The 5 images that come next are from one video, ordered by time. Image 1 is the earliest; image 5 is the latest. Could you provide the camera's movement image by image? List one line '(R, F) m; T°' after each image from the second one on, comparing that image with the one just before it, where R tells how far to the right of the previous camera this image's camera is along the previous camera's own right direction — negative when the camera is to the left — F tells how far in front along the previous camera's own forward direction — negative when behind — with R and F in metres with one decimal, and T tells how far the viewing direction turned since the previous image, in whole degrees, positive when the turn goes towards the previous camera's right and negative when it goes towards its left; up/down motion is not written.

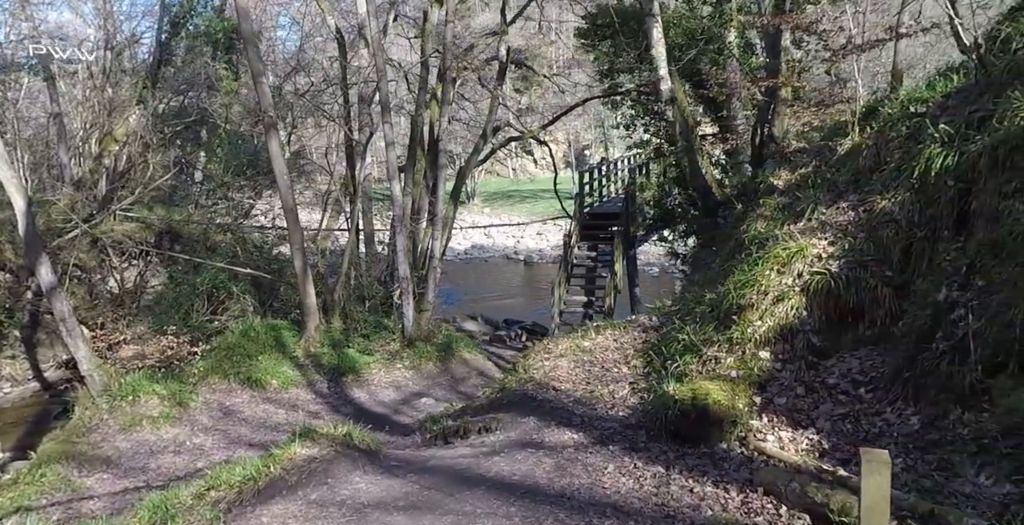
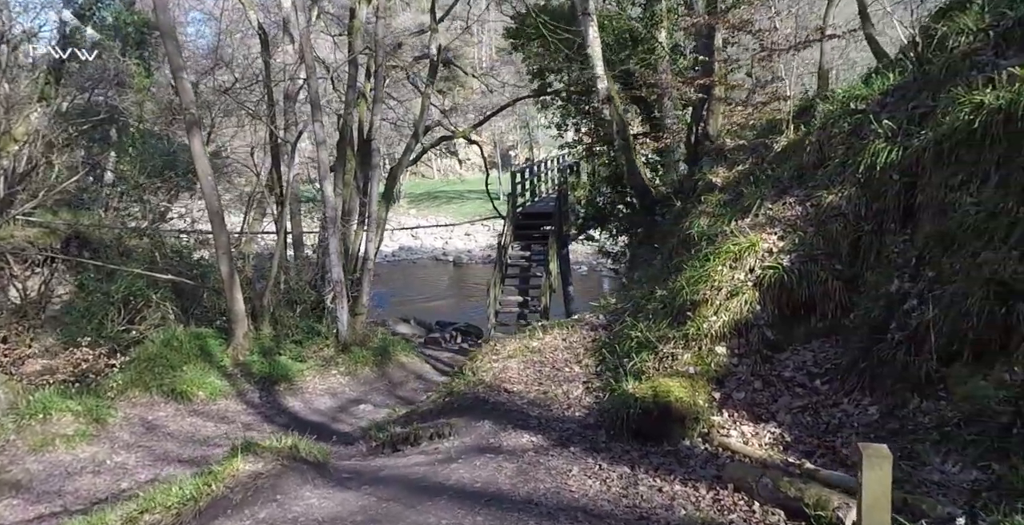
(-0.2, +0.1) m; +5°
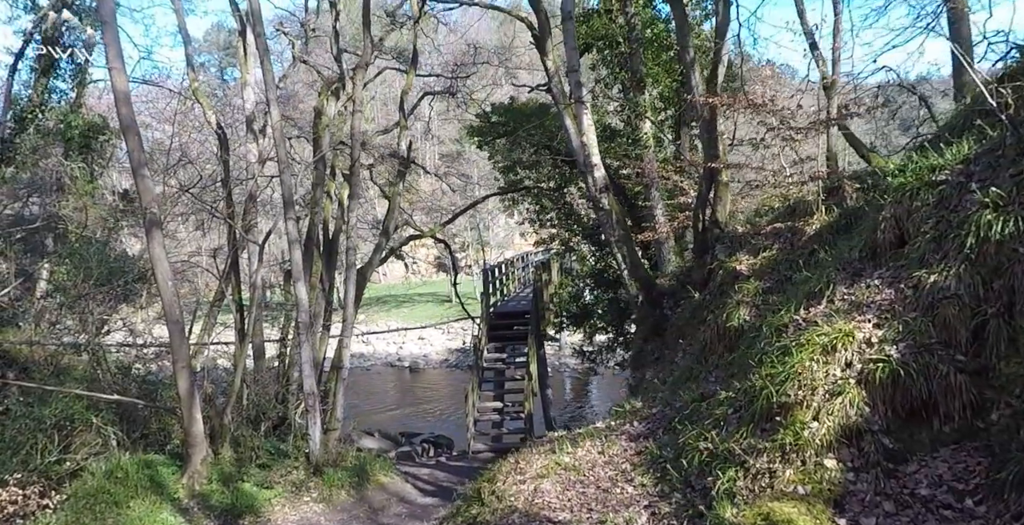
(-0.6, +0.9) m; +4°
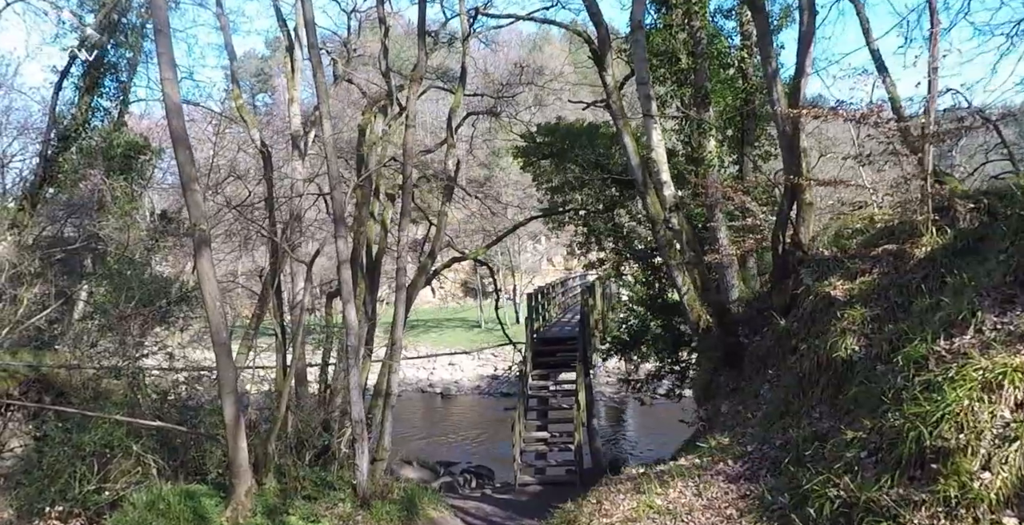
(-0.5, +0.5) m; -2°
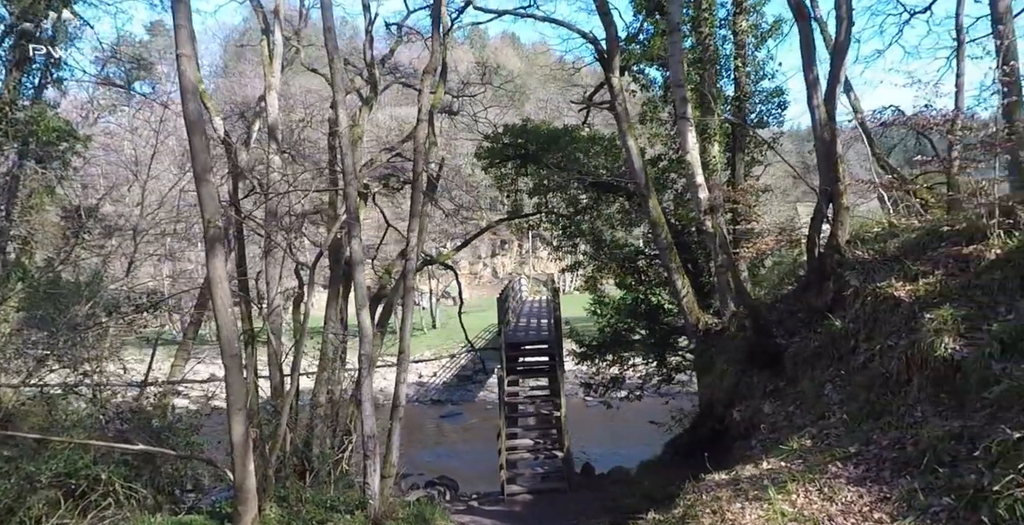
(-1.6, +0.4) m; +8°
